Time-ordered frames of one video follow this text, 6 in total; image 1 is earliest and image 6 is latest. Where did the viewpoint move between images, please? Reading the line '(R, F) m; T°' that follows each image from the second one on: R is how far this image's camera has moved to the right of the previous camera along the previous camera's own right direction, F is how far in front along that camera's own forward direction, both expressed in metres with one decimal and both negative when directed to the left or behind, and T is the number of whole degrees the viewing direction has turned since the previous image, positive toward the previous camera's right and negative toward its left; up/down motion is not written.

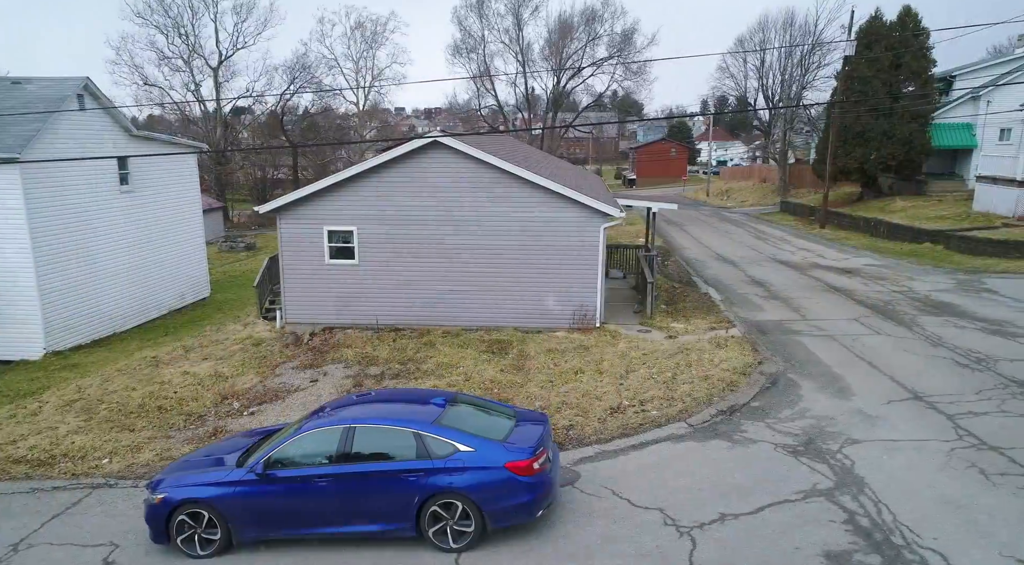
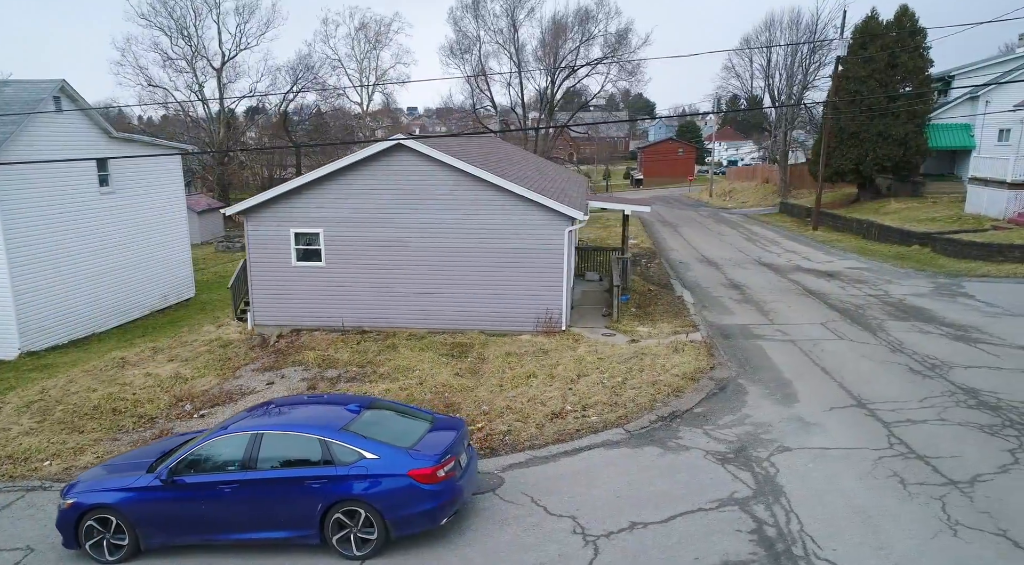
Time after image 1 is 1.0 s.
(+0.9, 0.0) m; -1°
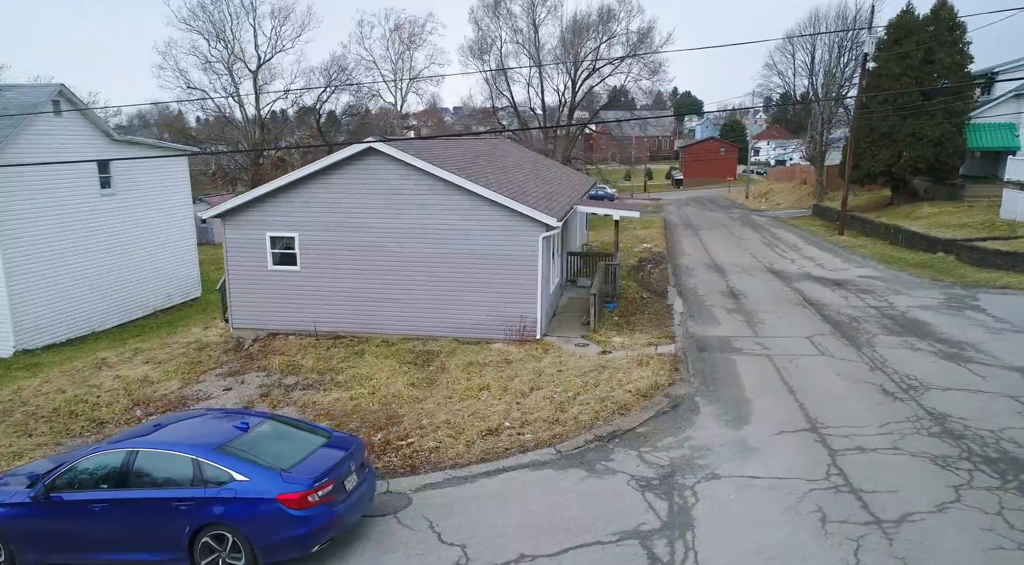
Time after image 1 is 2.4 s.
(+1.4, +0.3) m; -3°
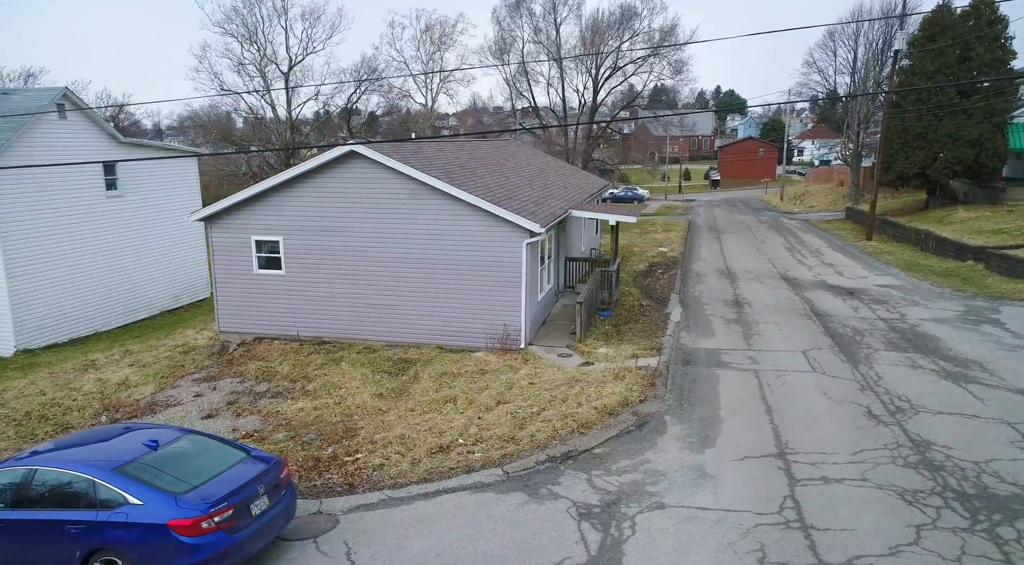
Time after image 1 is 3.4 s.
(+1.1, +0.4) m; -3°
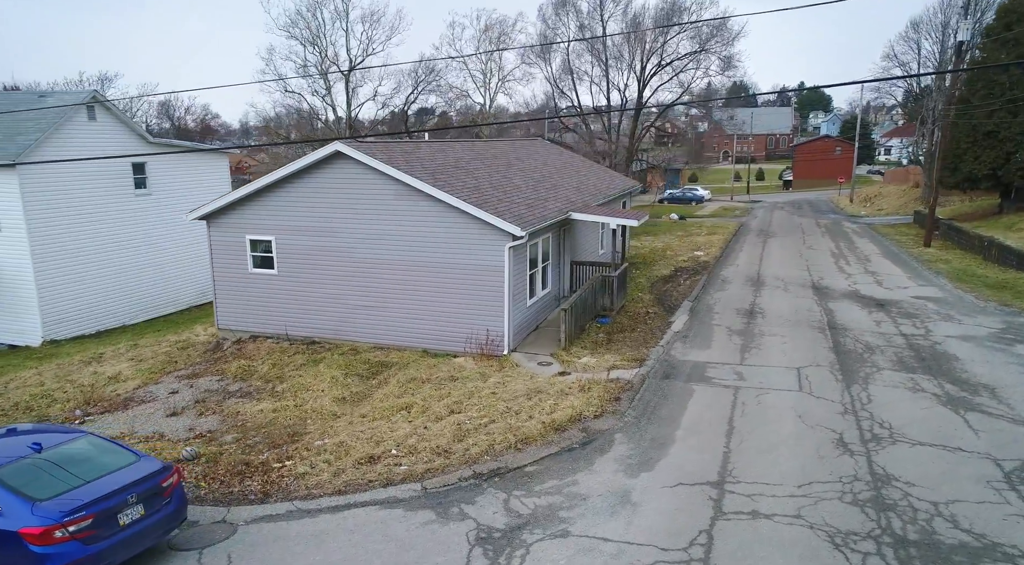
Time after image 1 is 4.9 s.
(+1.6, +0.4) m; -6°
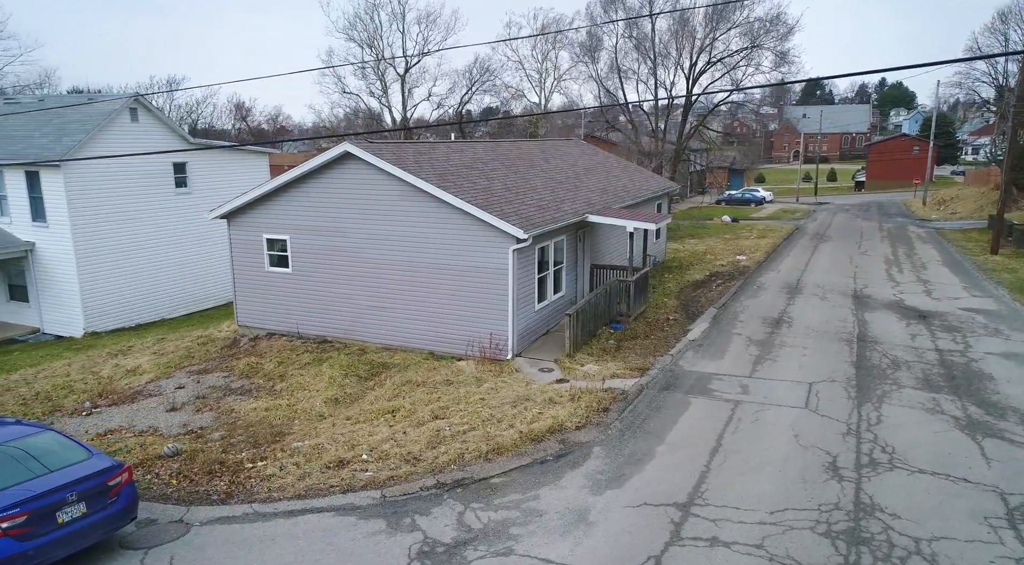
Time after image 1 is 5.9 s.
(+1.1, +0.3) m; -5°
